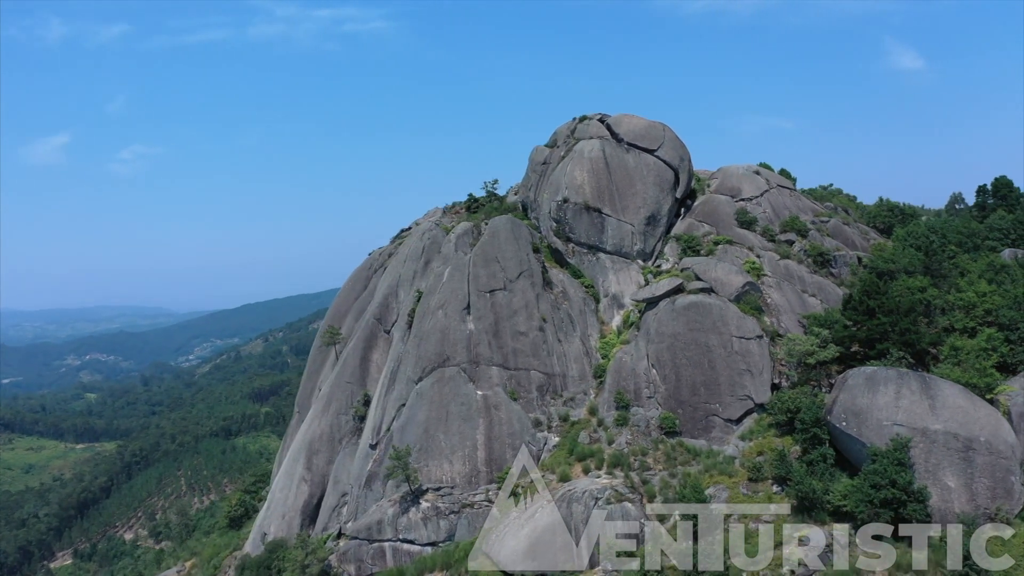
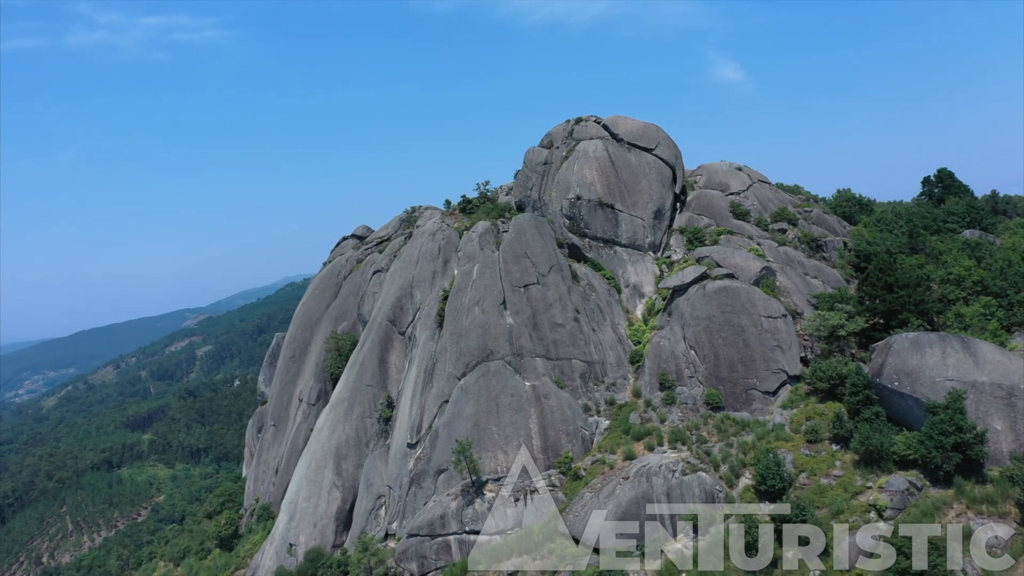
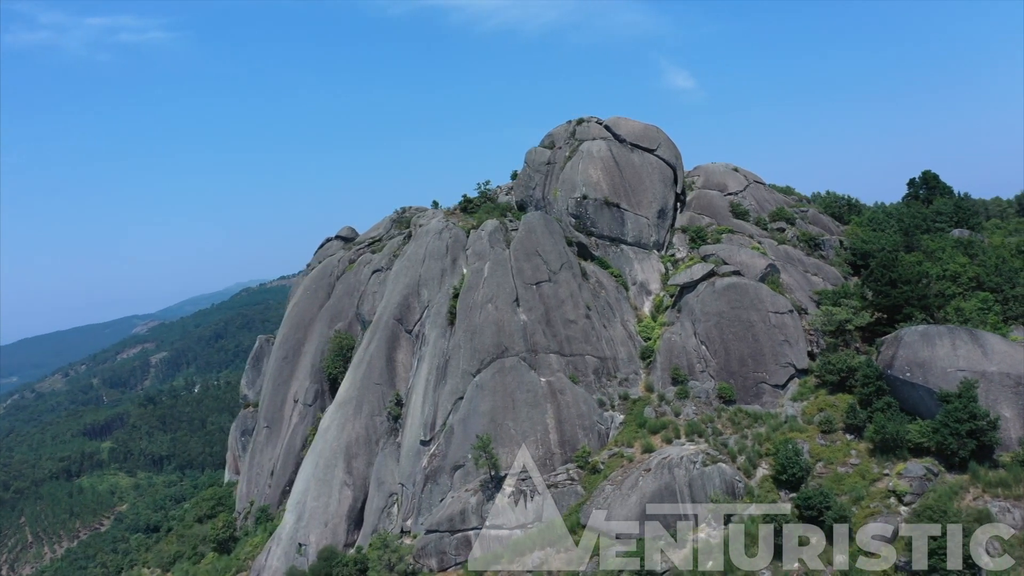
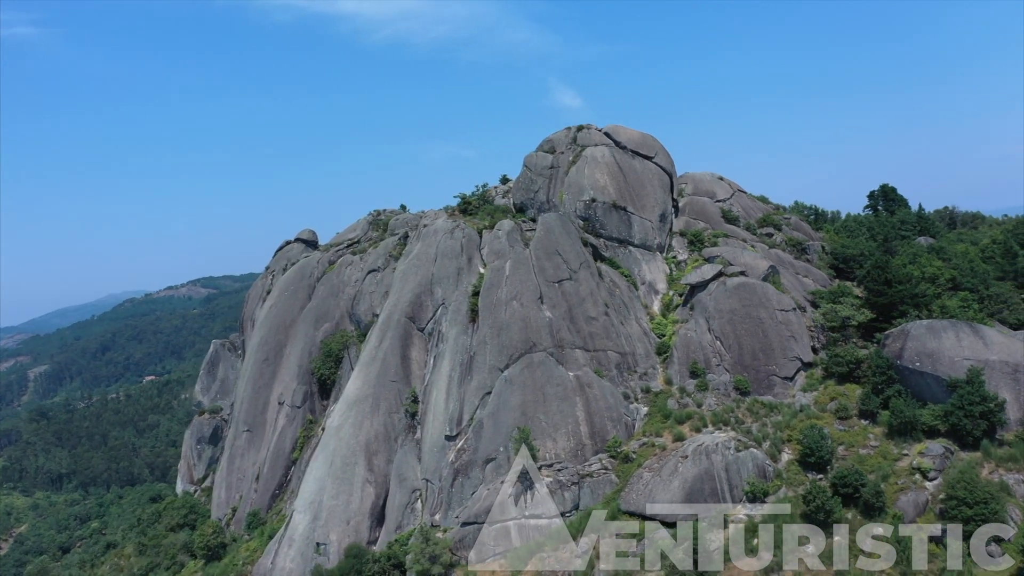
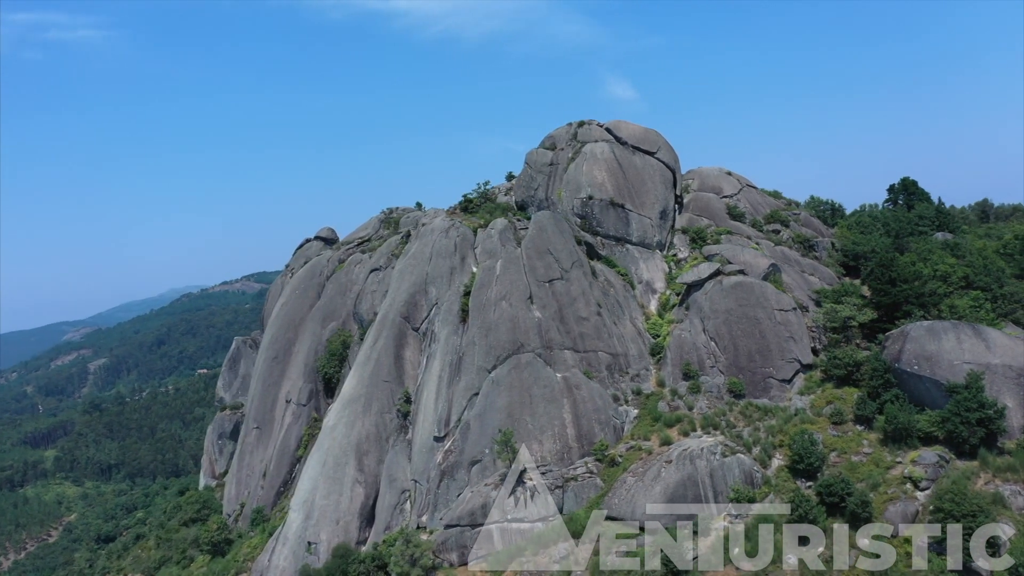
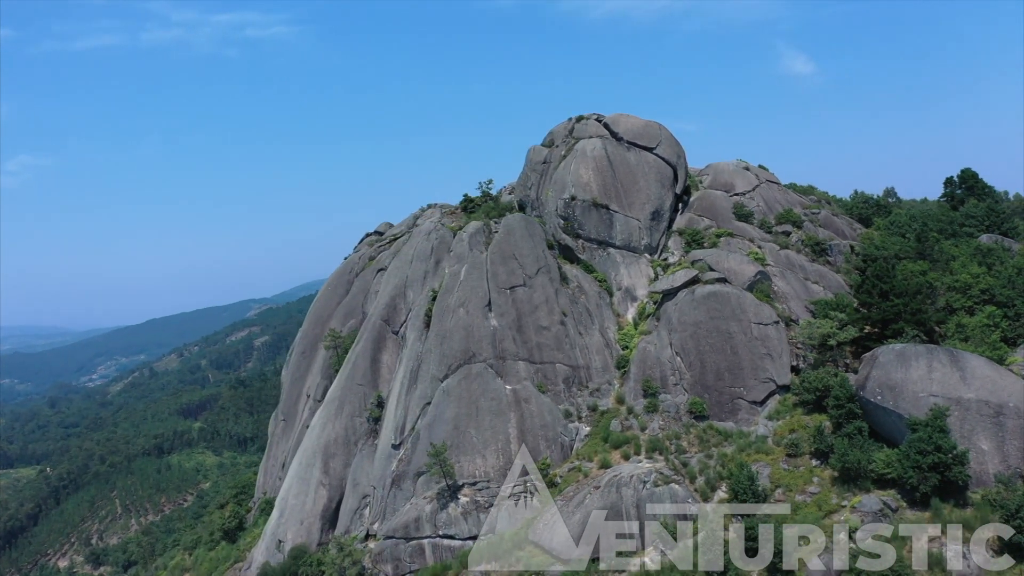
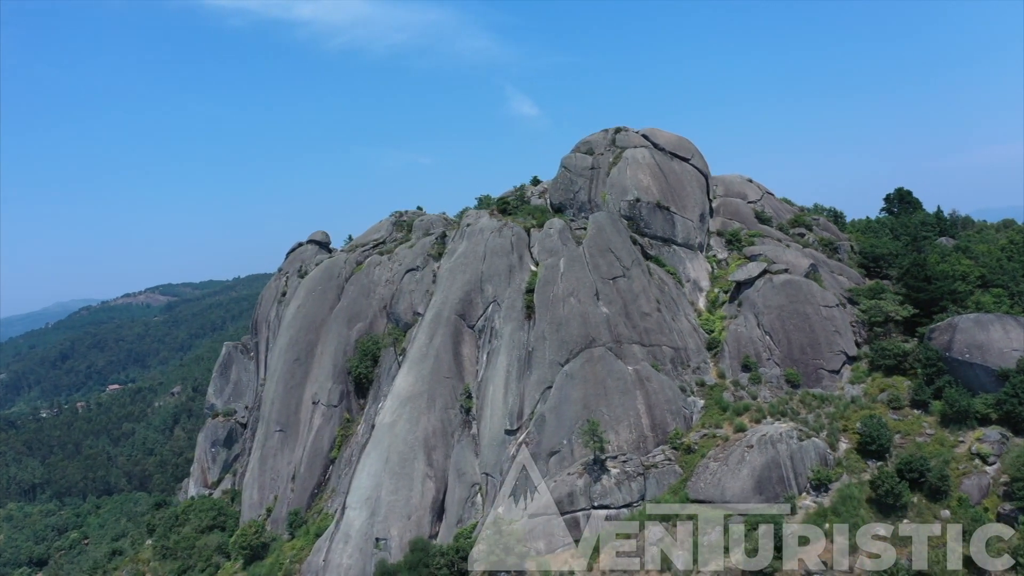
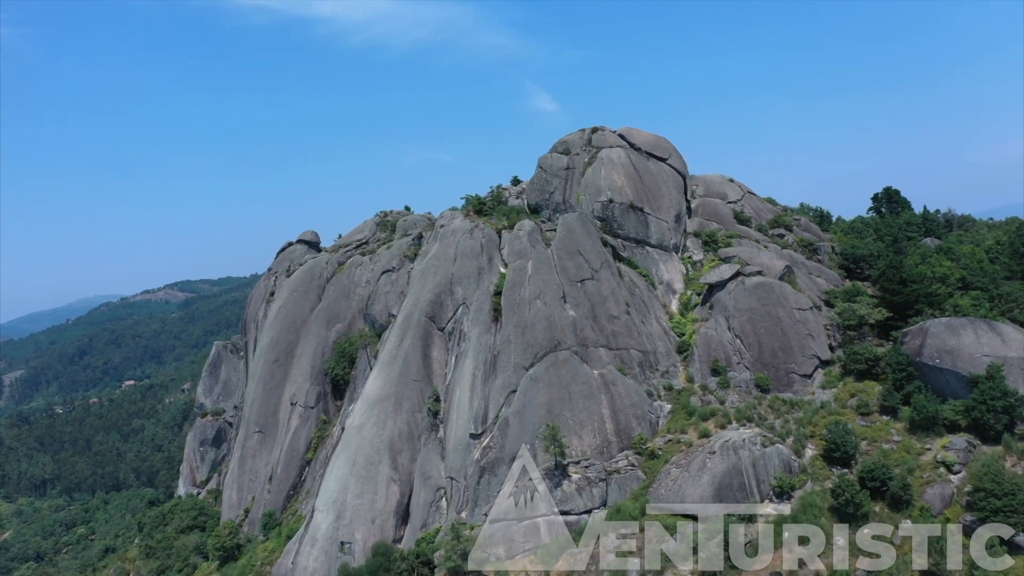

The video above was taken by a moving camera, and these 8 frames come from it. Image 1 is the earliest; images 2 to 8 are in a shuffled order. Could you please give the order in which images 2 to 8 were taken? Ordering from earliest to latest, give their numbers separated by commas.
6, 2, 3, 5, 4, 8, 7
